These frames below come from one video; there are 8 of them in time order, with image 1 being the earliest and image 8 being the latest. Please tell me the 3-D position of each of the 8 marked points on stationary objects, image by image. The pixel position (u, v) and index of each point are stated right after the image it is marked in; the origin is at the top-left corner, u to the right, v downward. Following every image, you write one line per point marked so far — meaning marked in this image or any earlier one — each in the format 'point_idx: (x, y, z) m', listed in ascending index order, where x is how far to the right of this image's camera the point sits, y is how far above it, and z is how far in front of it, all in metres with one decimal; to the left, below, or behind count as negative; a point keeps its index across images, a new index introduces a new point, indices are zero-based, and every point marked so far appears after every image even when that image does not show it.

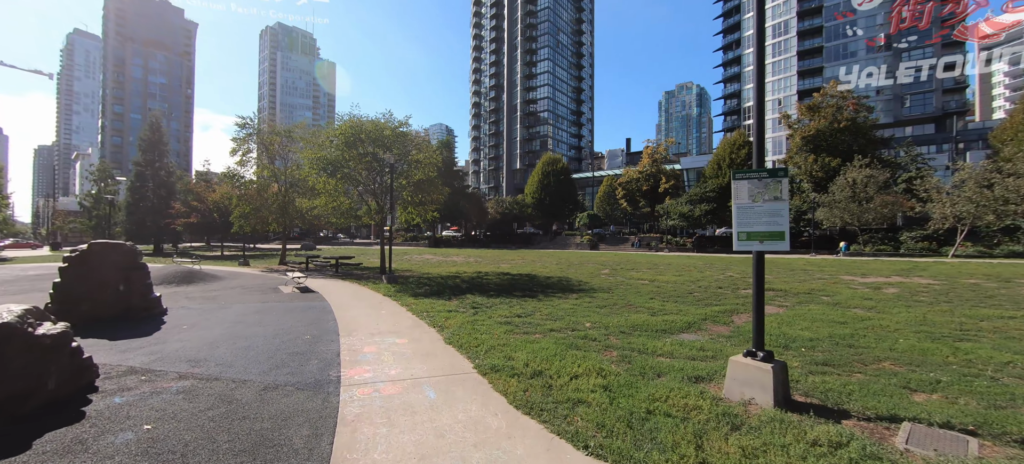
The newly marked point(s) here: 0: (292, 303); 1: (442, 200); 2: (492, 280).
0: (-5.6, -1.8, +9.2) m
1: (-3.3, +1.5, +17.4) m
2: (-0.7, -1.9, +14.1) m
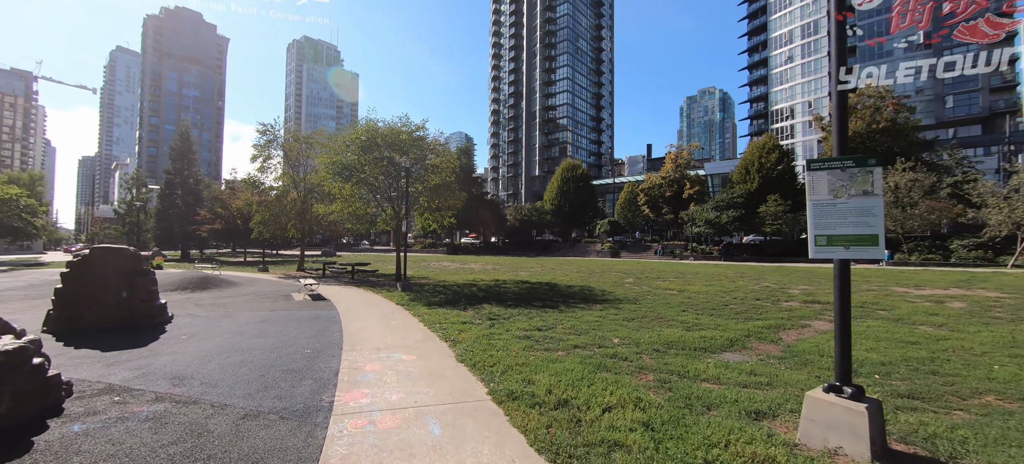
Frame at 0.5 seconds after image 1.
0: (-5.1, -1.9, +8.8) m
1: (-2.4, +1.2, +16.9) m
2: (0.0, -2.1, +13.5) m
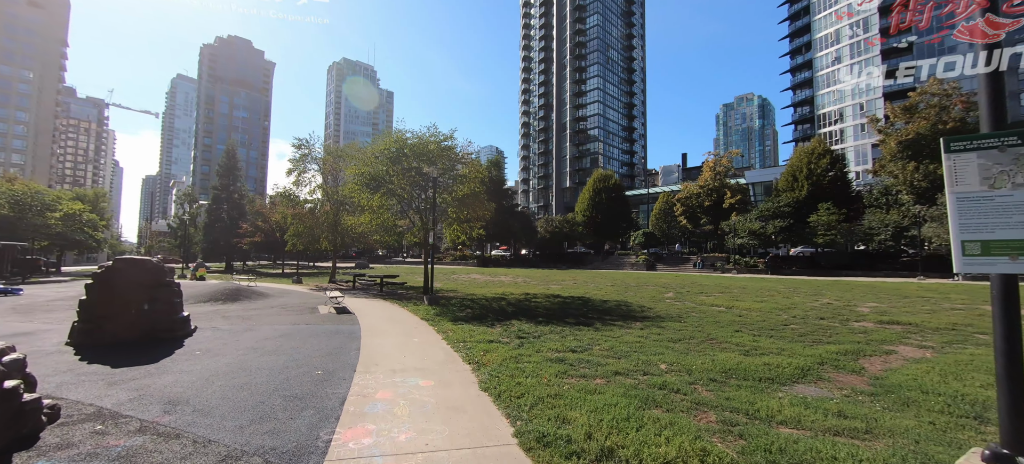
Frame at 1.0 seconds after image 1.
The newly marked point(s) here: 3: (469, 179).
0: (-4.4, -2.1, +8.5) m
1: (-1.1, +0.7, +16.4) m
2: (+1.0, -2.5, +12.7) m
3: (-1.8, +2.2, +15.5) m
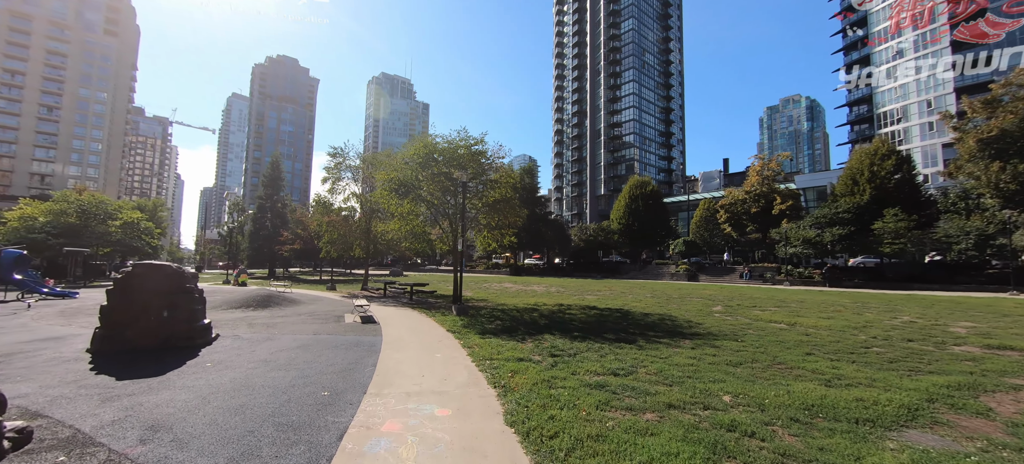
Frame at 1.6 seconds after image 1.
0: (-3.7, -2.3, +8.1) m
1: (+0.3, +0.4, +15.7) m
2: (+2.1, -2.7, +11.8) m
3: (-0.5, +1.9, +14.9) m
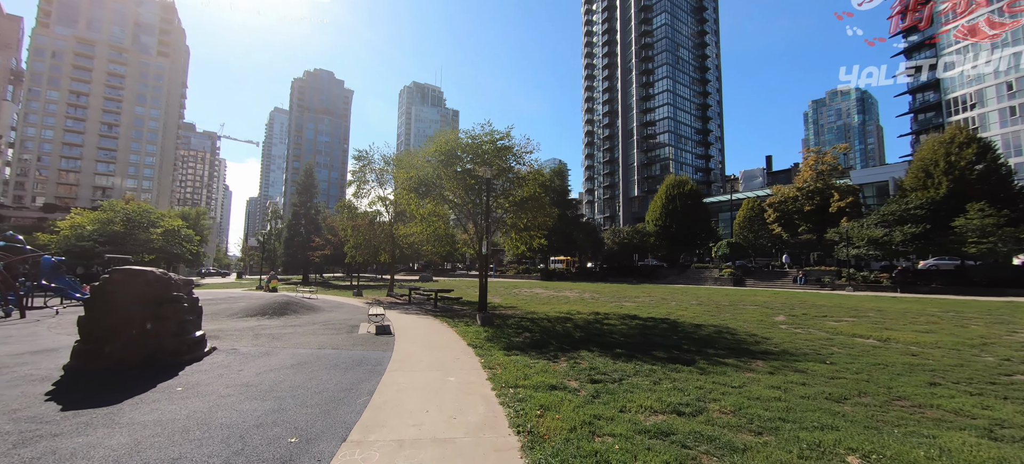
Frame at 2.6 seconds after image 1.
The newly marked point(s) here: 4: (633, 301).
0: (-3.1, -2.3, +7.1) m
1: (+1.5, +0.3, +14.5) m
2: (+2.9, -2.7, +10.3) m
3: (+0.6, +1.9, +13.7) m
4: (+6.1, -3.5, +18.5) m
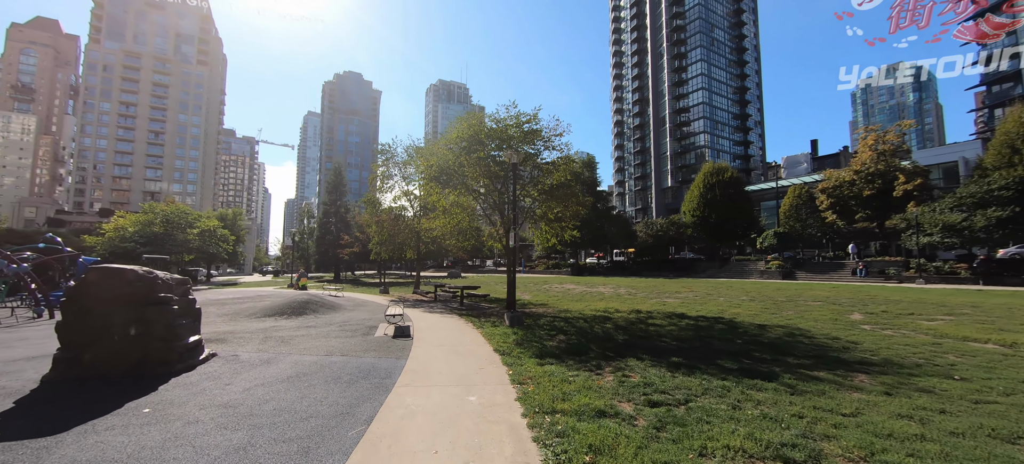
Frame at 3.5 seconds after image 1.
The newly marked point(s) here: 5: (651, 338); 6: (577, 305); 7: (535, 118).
0: (-2.6, -2.1, +6.3) m
1: (+2.5, +0.7, +13.2) m
2: (+3.7, -2.3, +9.0) m
3: (+1.6, +2.2, +12.5) m
4: (+7.5, -3.0, +16.9) m
5: (+2.9, -2.2, +7.7) m
6: (+2.4, -2.7, +13.7) m
7: (+0.8, +3.9, +12.4) m
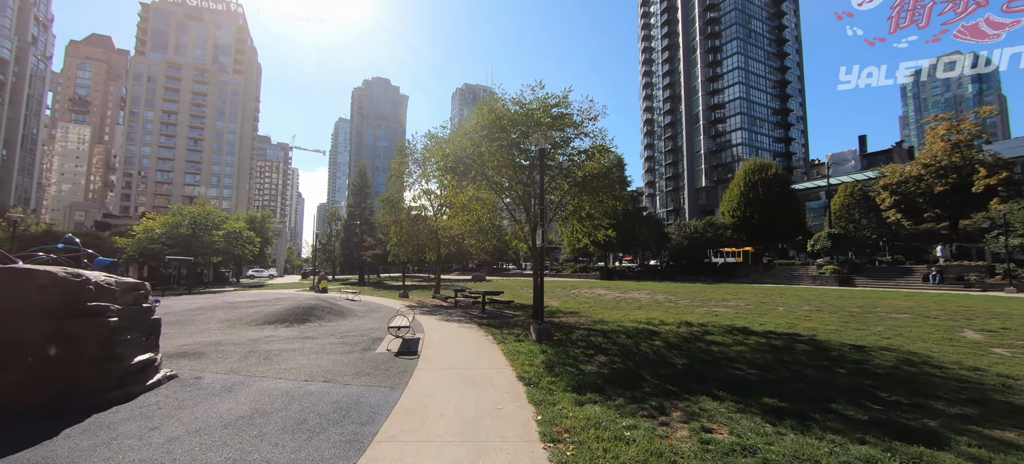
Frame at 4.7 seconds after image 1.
0: (-2.2, -2.0, +5.0) m
1: (+3.4, +0.7, +11.5) m
2: (+4.3, -2.3, +7.2) m
3: (+2.4, +2.3, +10.9) m
4: (+8.6, -3.0, +14.8) m
5: (+3.3, -2.1, +6.0) m
6: (+3.3, -2.7, +12.0) m
7: (+1.5, +3.9, +10.9) m
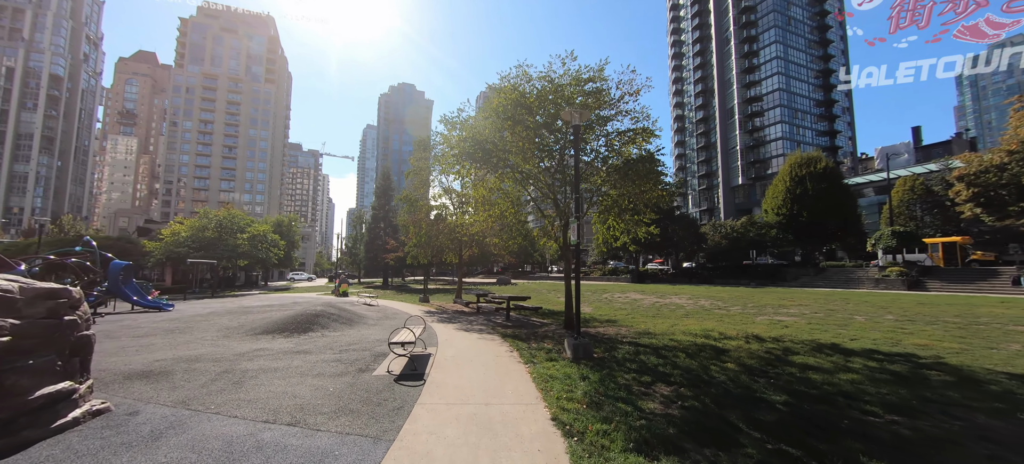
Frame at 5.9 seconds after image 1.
0: (-1.9, -1.9, +3.6) m
1: (+4.1, +0.8, +9.8) m
2: (+4.8, -2.1, +5.4) m
3: (+3.1, +2.4, +9.3) m
4: (+9.6, -2.8, +12.7) m
5: (+3.7, -2.0, +4.3) m
6: (+4.1, -2.6, +10.3) m
7: (+2.2, +4.0, +9.4) m
